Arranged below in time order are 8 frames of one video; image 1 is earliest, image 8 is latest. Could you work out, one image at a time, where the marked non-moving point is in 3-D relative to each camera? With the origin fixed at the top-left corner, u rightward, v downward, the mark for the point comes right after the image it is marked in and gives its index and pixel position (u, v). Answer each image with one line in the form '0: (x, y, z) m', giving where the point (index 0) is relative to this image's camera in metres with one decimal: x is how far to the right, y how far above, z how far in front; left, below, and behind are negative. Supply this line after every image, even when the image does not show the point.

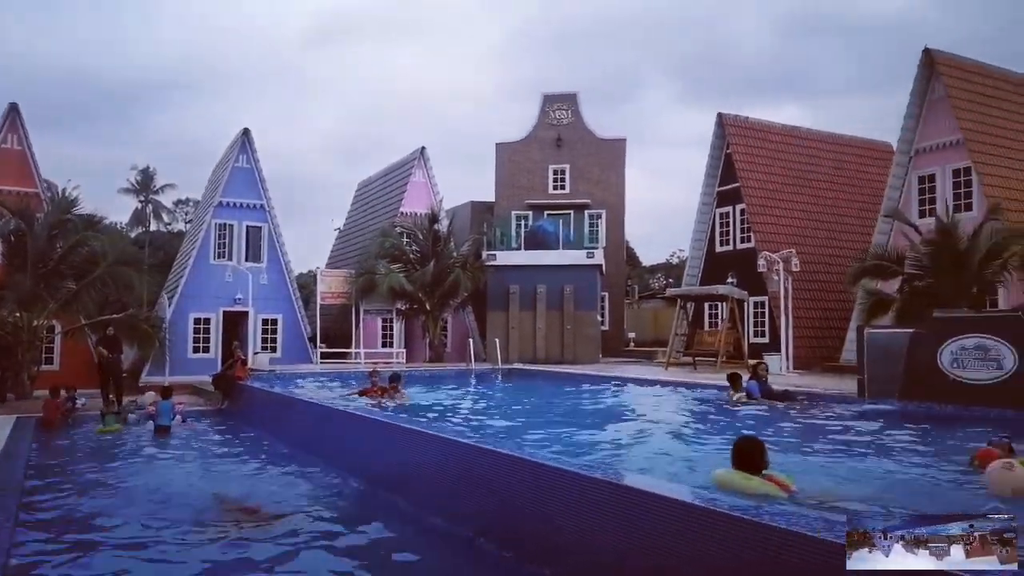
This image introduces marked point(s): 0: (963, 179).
0: (+12.2, +2.9, +20.1) m
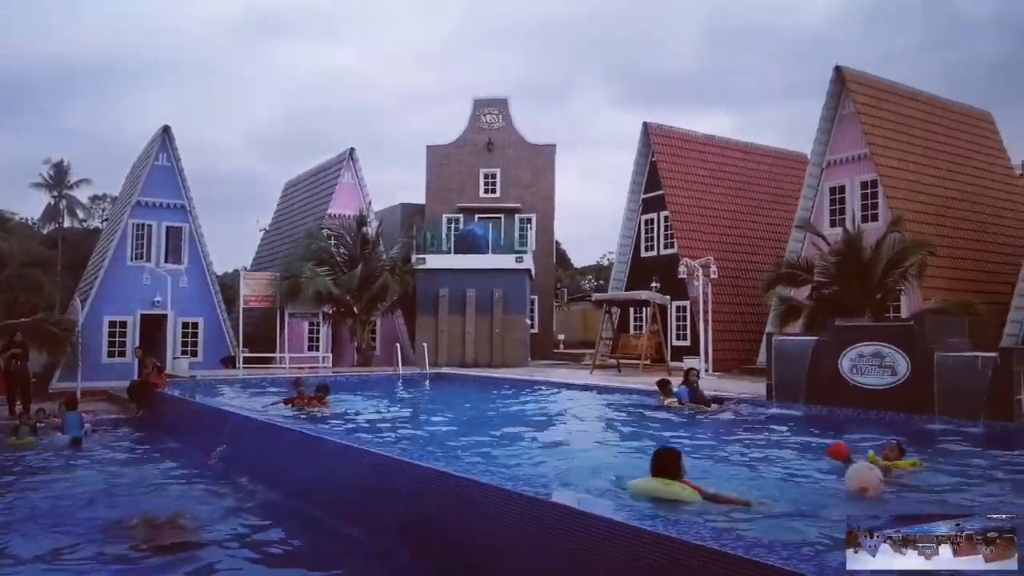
0: (+10.4, +2.8, +21.5) m
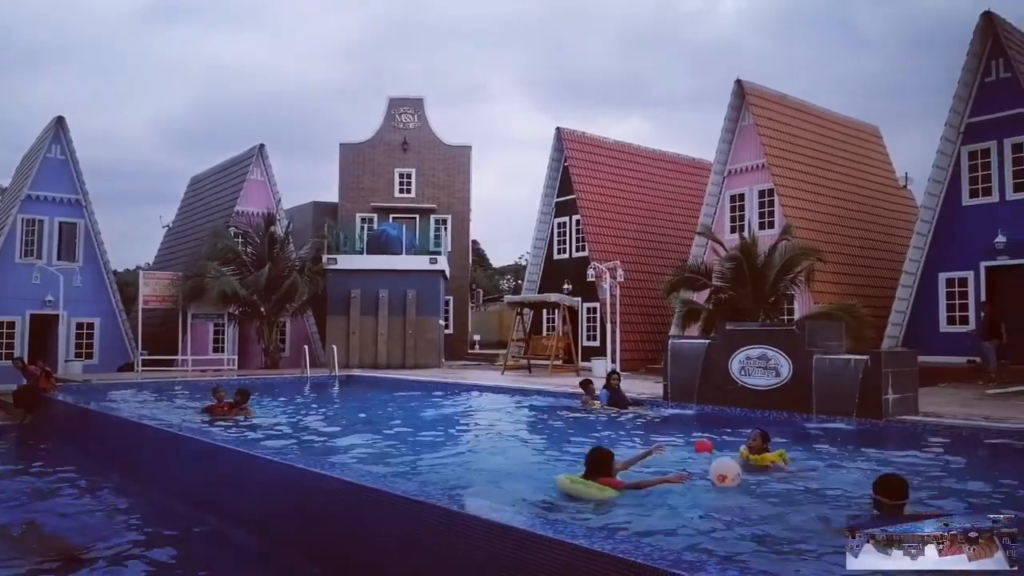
0: (+7.8, +2.7, +22.6) m
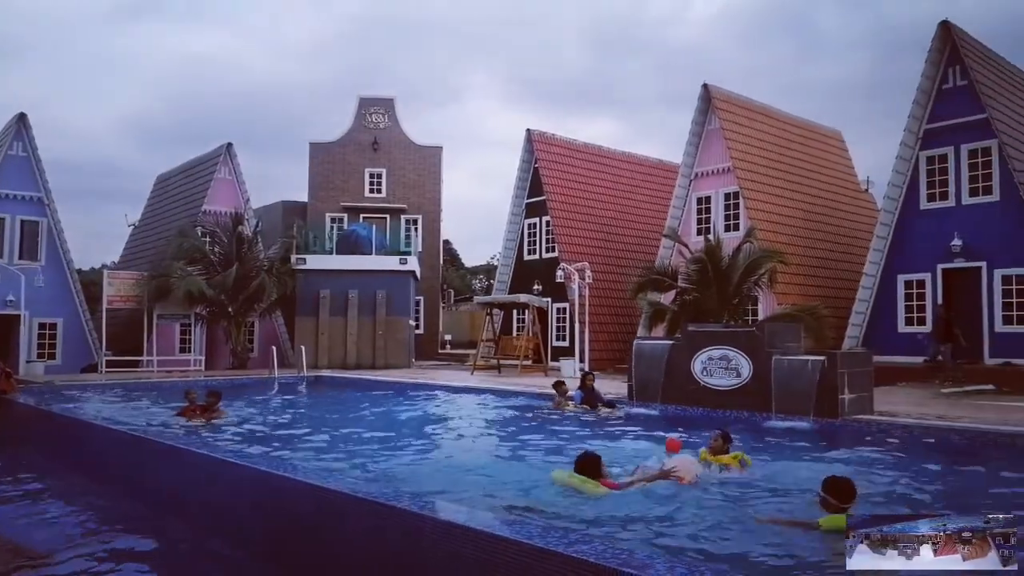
0: (+11.8, +3.2, +18.9) m
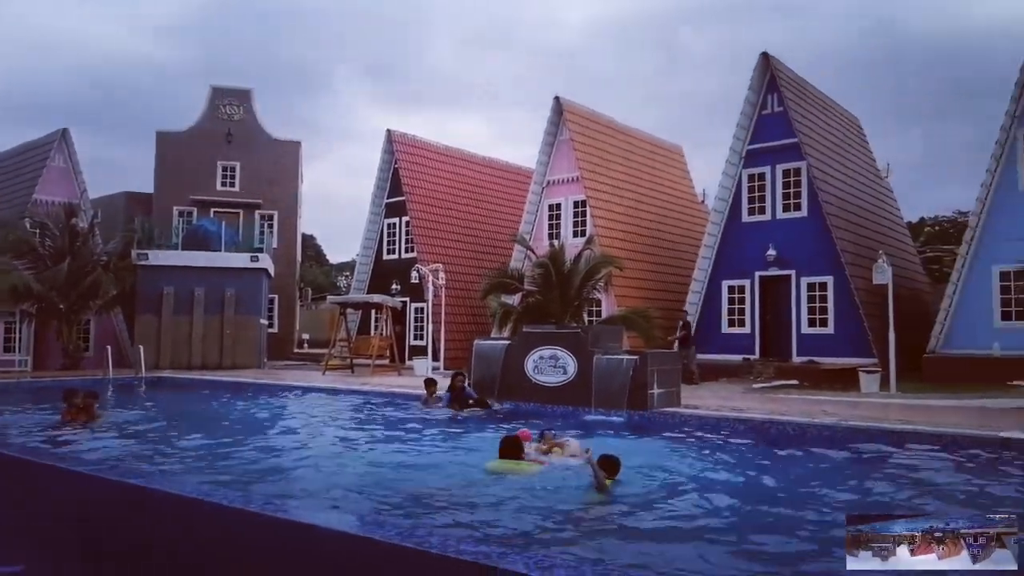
0: (+7.9, +3.0, +21.1) m
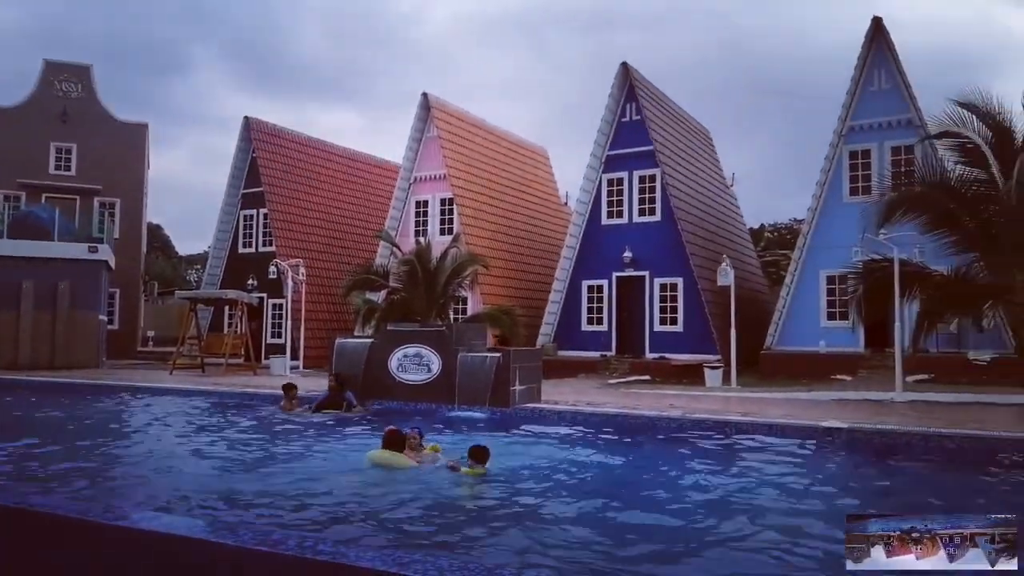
0: (+4.1, +3.0, +22.3) m
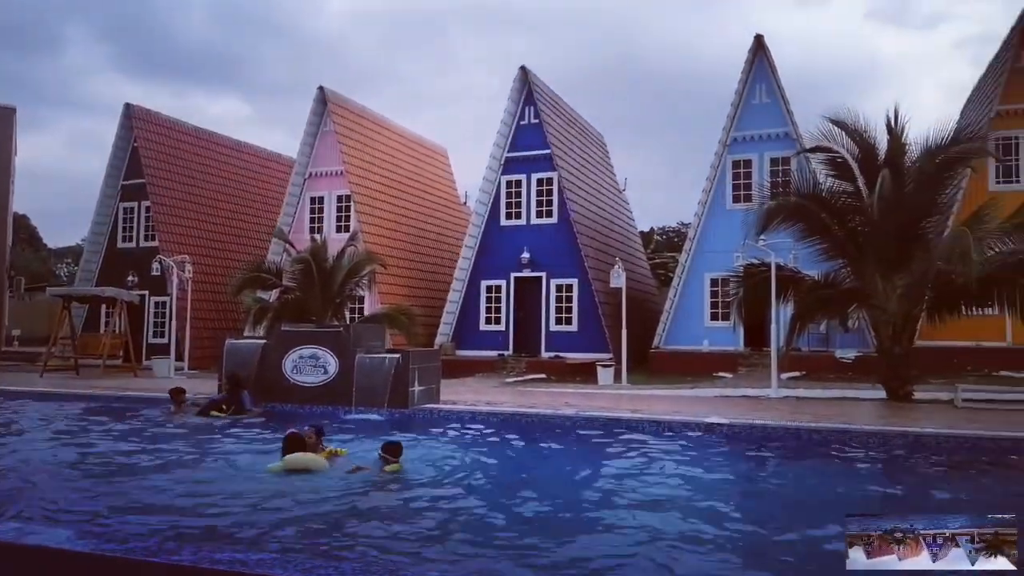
0: (+1.0, +3.0, +22.7) m
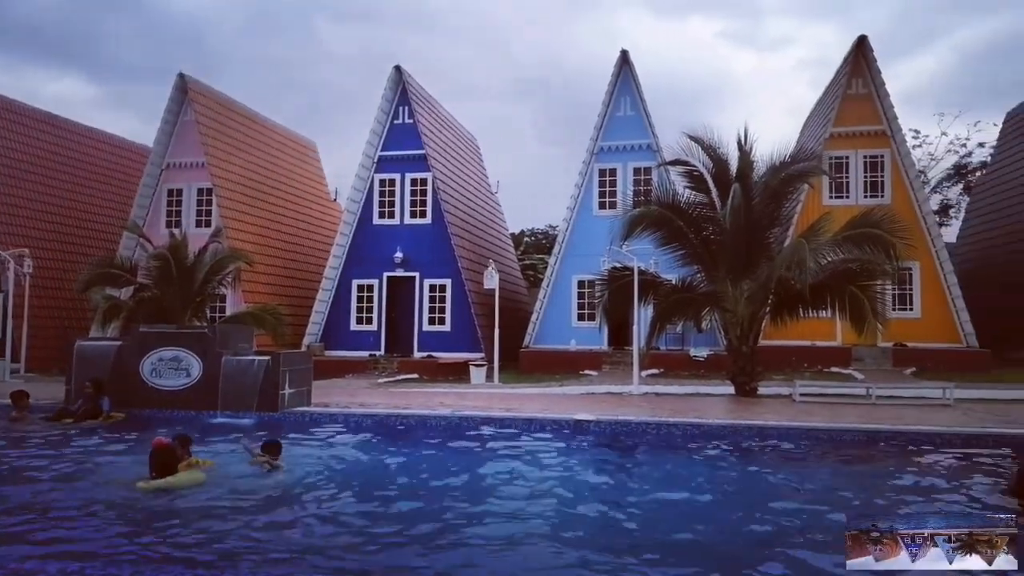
0: (-2.8, +3.0, +22.7) m
